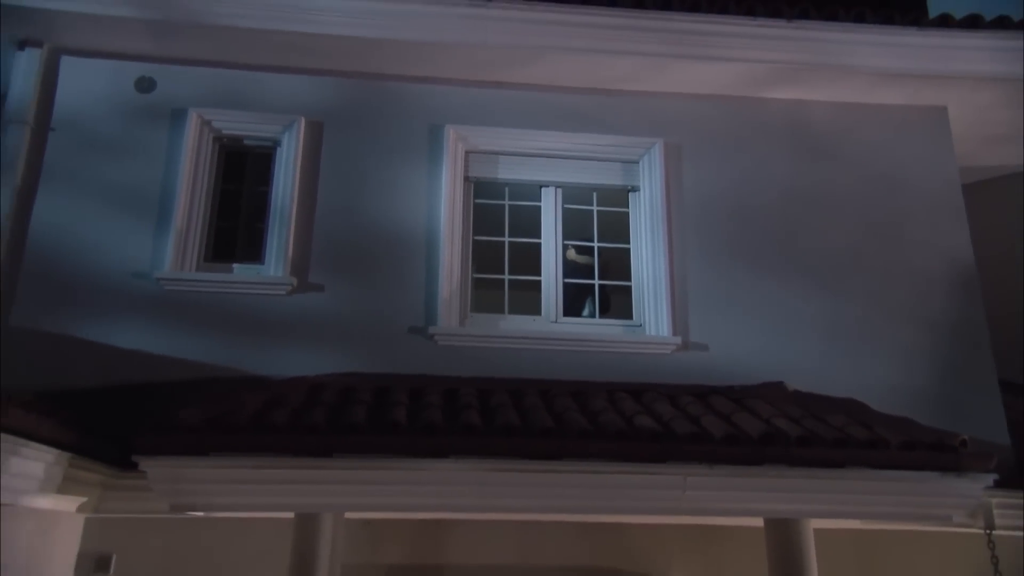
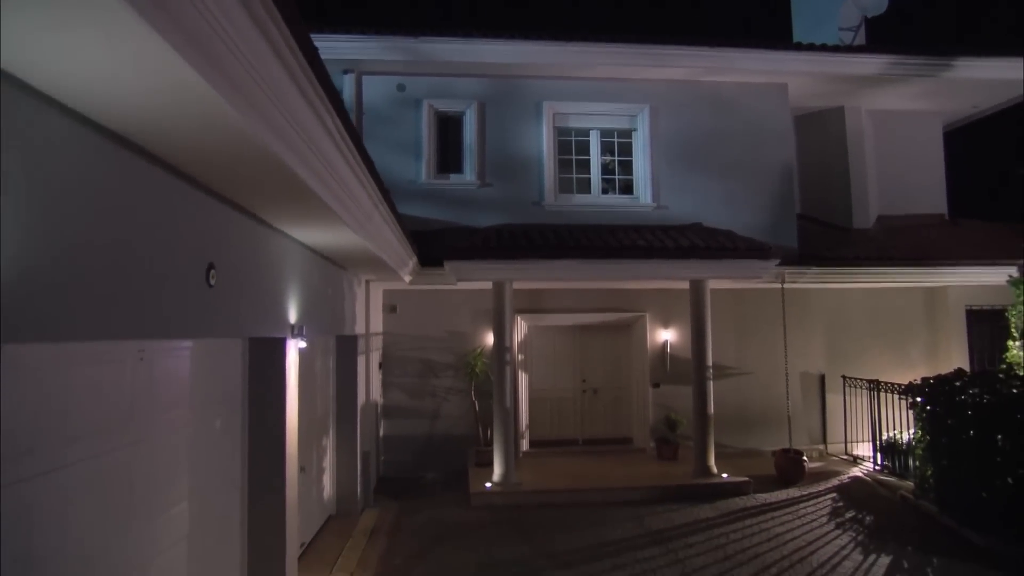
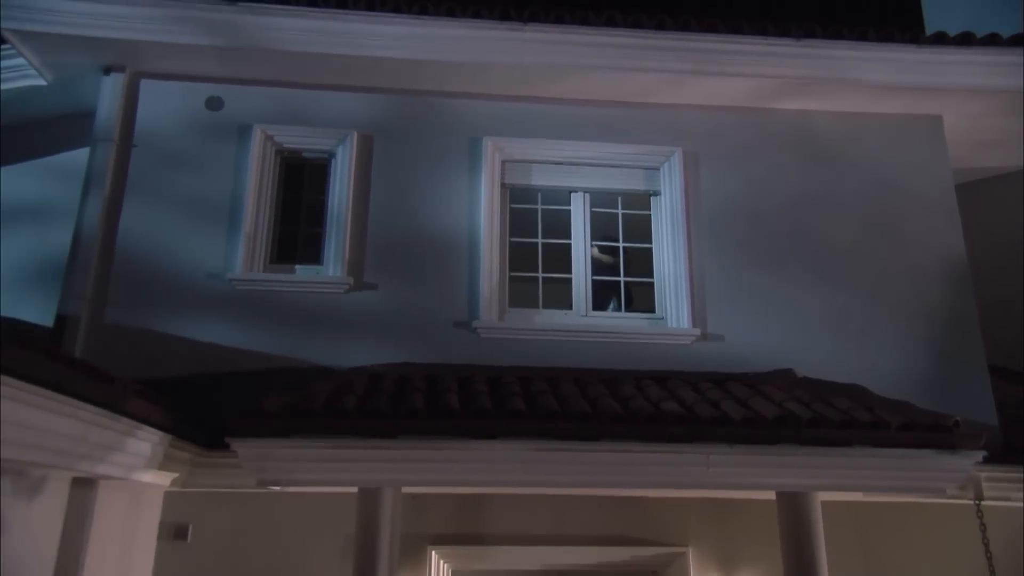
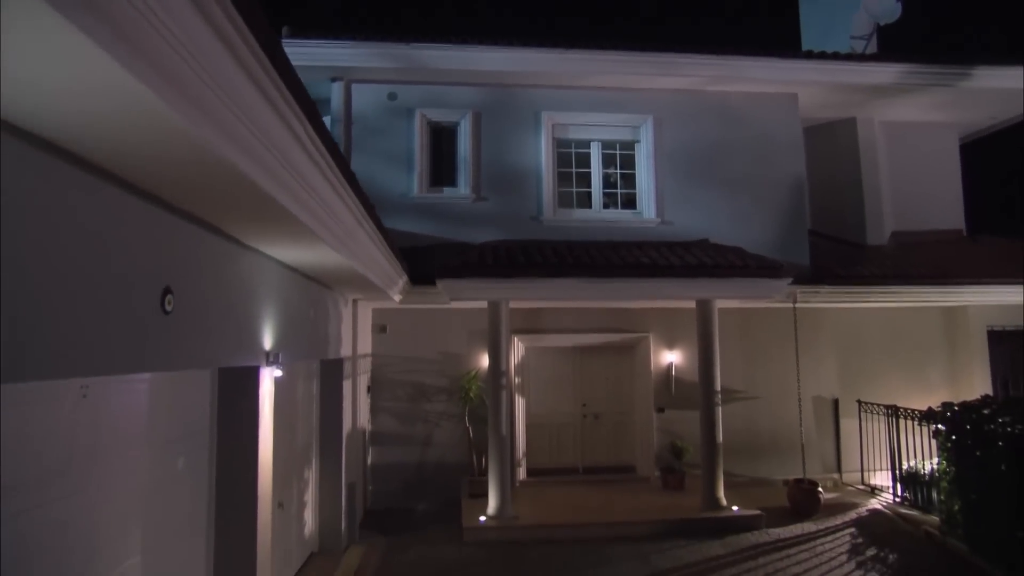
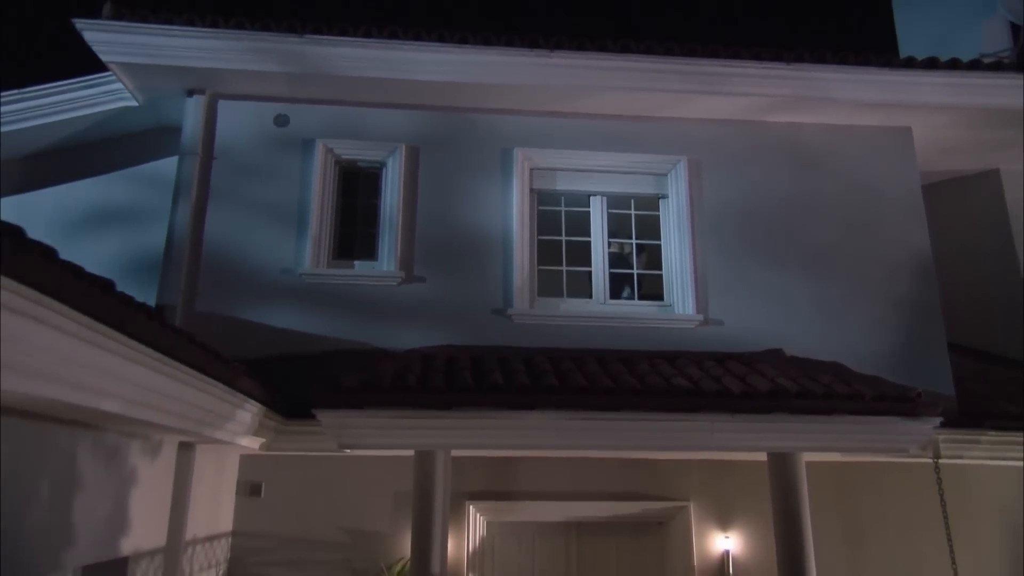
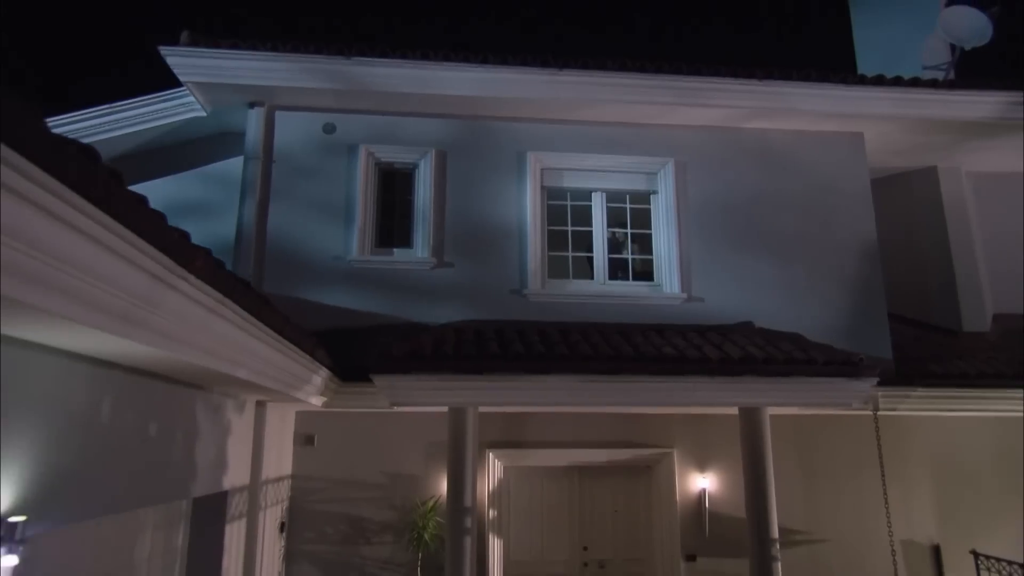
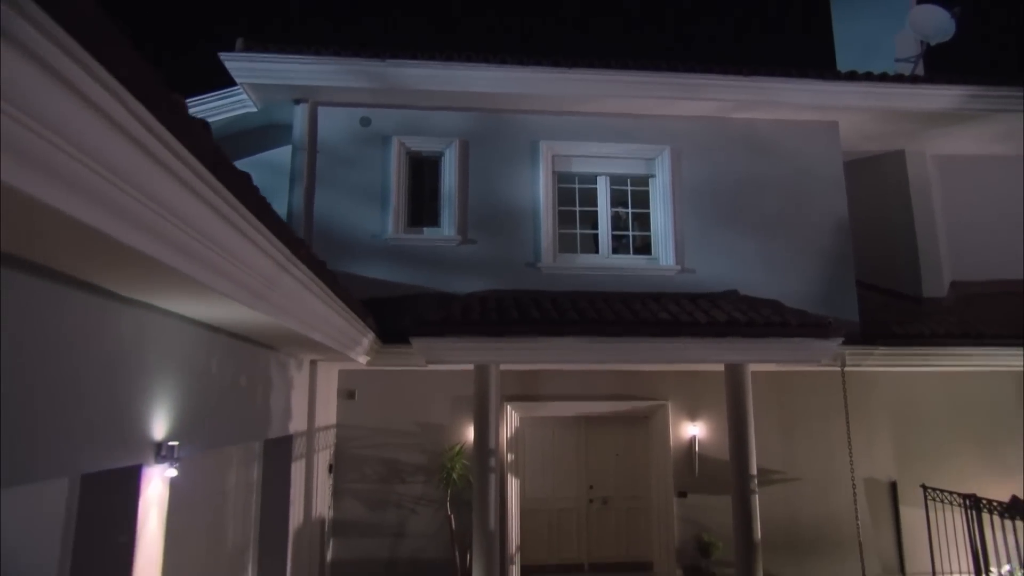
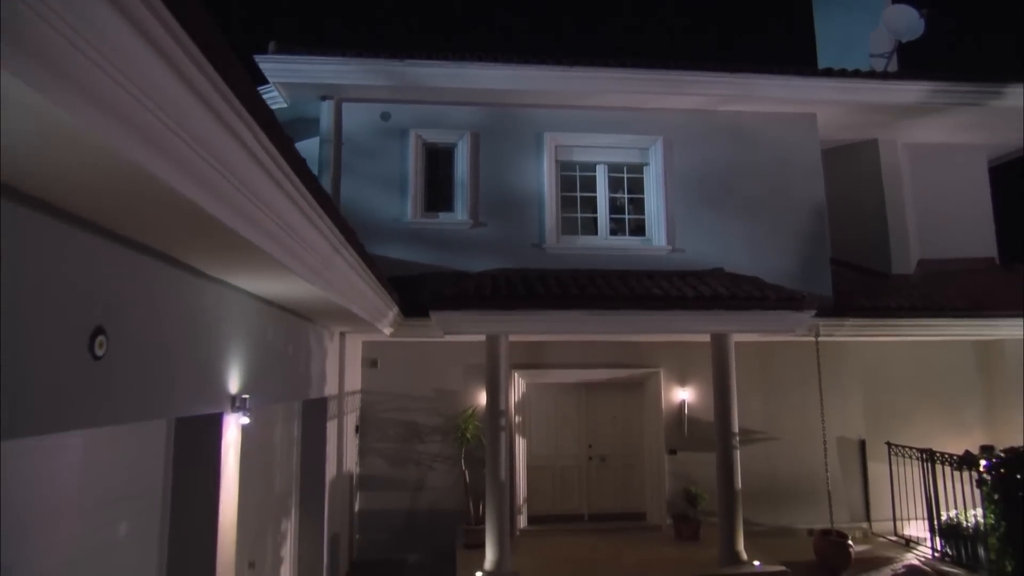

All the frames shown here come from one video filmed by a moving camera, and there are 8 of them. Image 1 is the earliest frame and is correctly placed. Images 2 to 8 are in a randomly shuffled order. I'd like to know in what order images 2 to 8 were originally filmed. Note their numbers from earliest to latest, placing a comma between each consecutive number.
3, 5, 6, 7, 8, 4, 2
